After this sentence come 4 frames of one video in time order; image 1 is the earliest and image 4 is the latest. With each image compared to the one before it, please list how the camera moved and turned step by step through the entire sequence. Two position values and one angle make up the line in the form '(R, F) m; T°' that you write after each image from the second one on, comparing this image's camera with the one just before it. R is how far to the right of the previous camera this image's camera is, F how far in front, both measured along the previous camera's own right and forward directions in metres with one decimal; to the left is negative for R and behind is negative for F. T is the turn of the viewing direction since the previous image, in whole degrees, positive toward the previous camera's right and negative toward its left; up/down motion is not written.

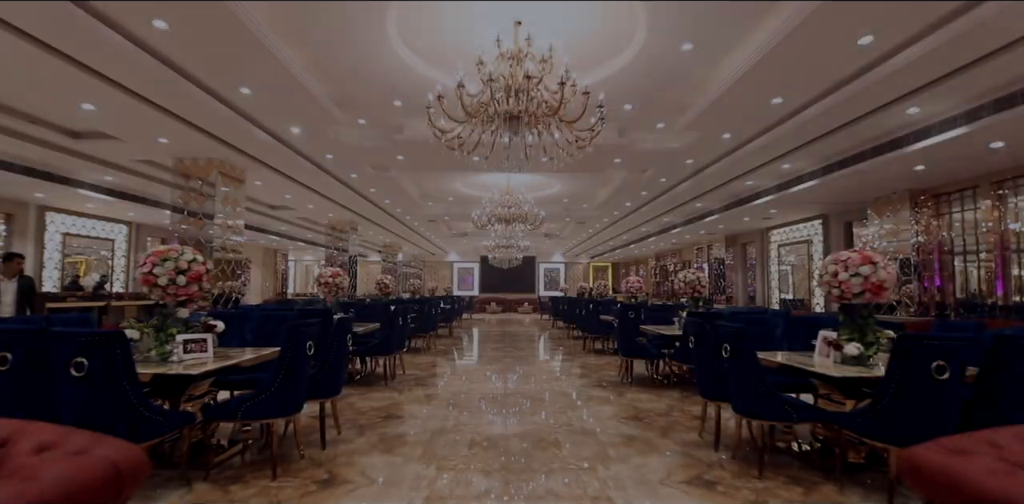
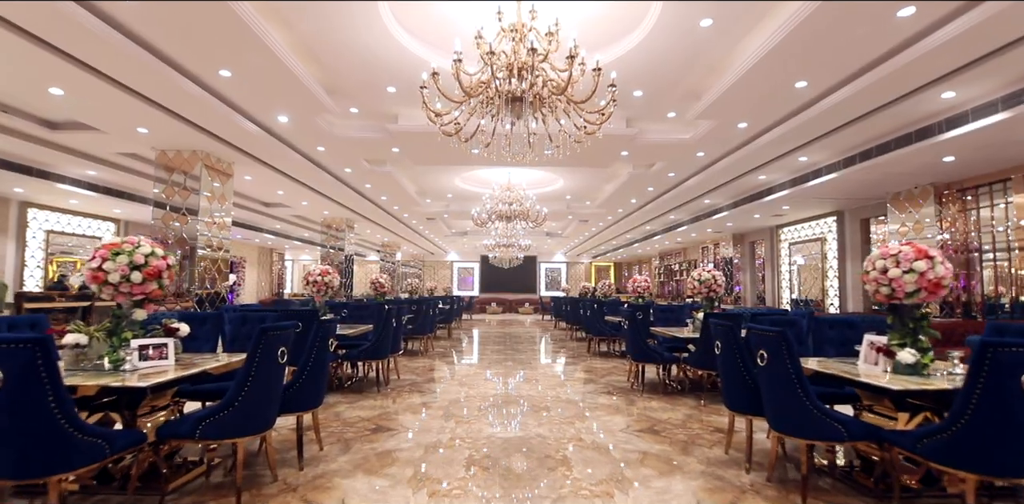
(0.0, +0.4) m; 0°
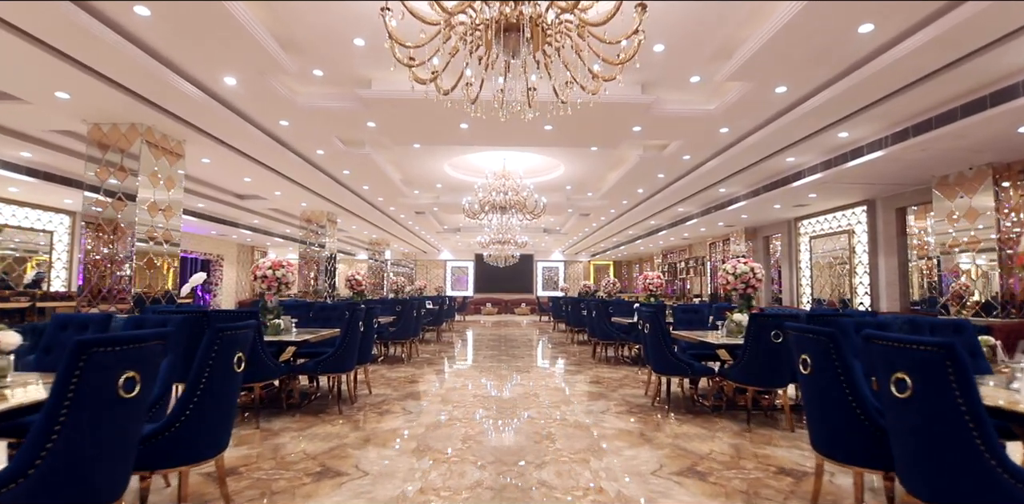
(0.0, +1.0) m; 0°
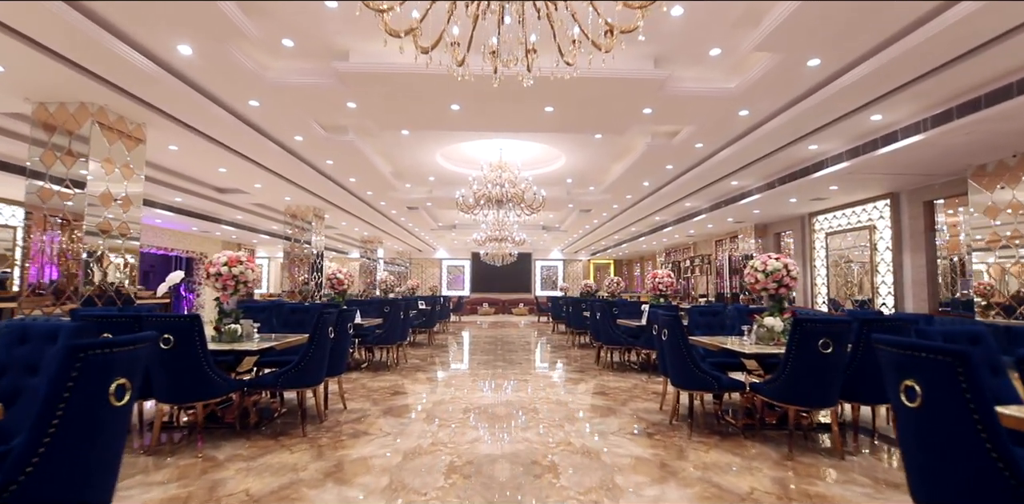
(0.0, +0.6) m; 0°
